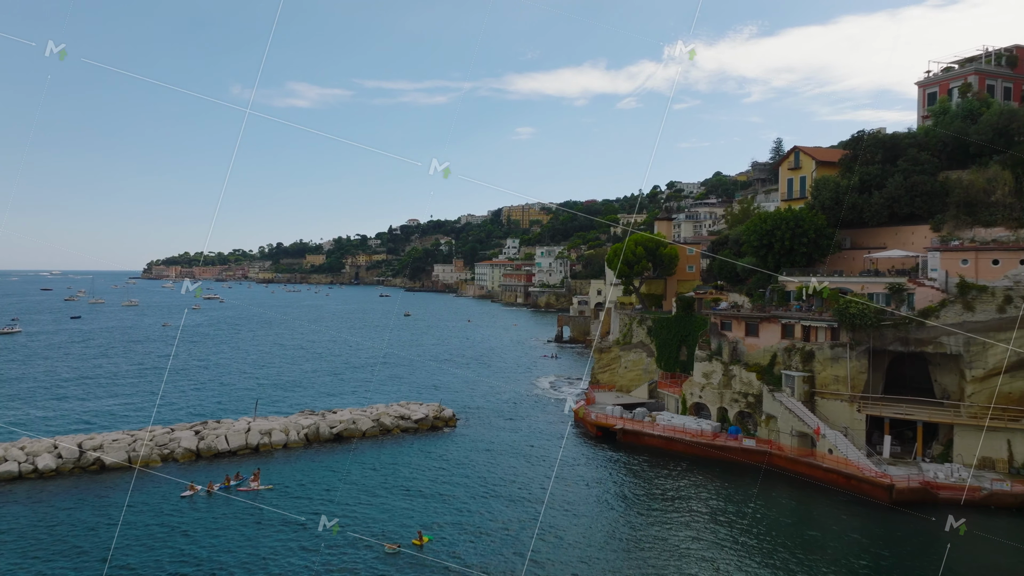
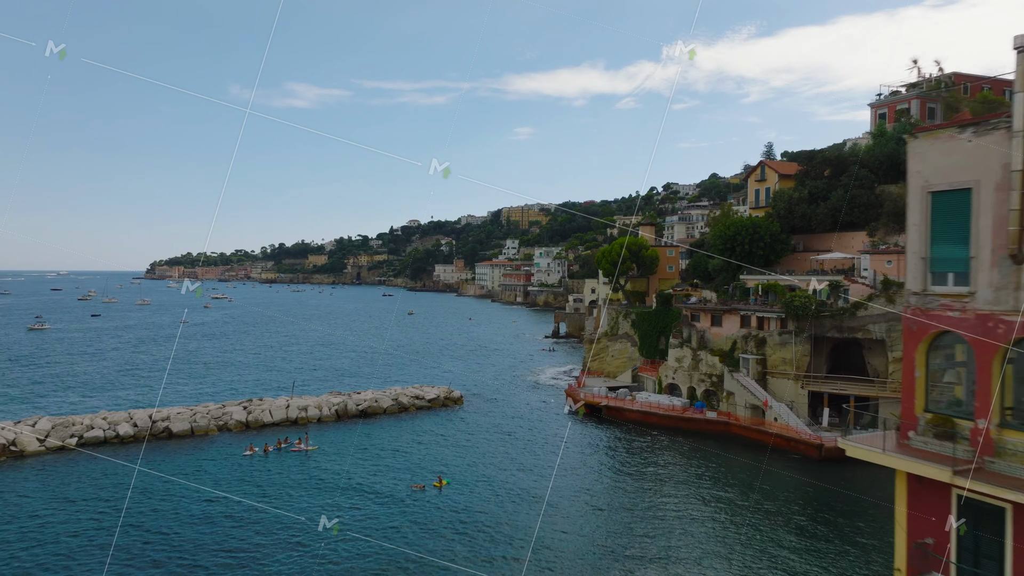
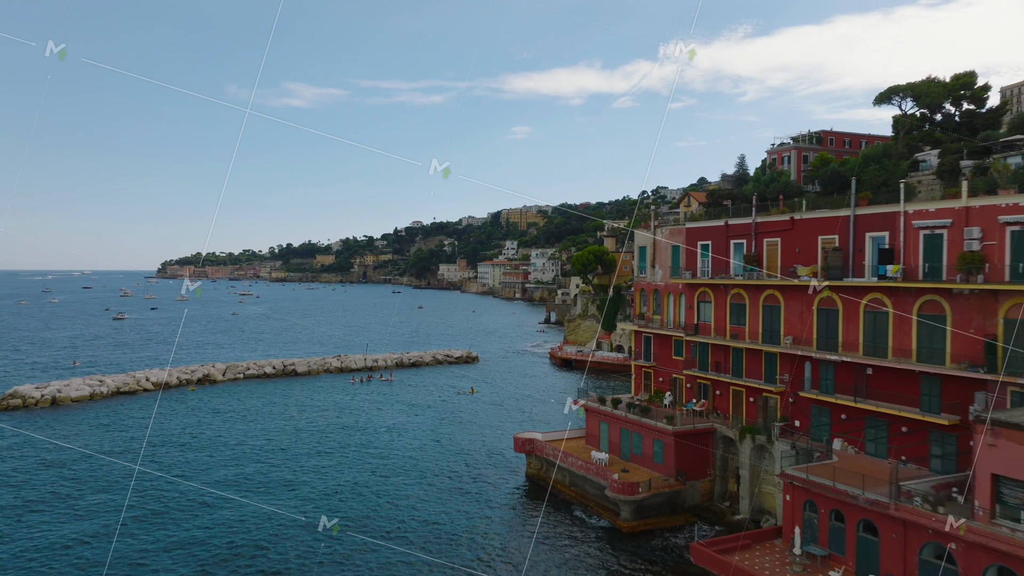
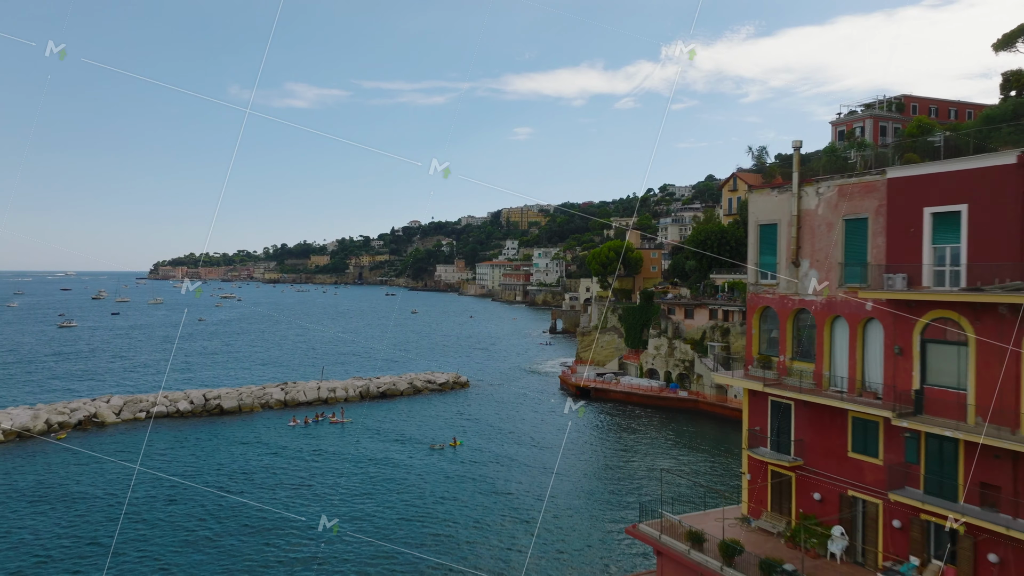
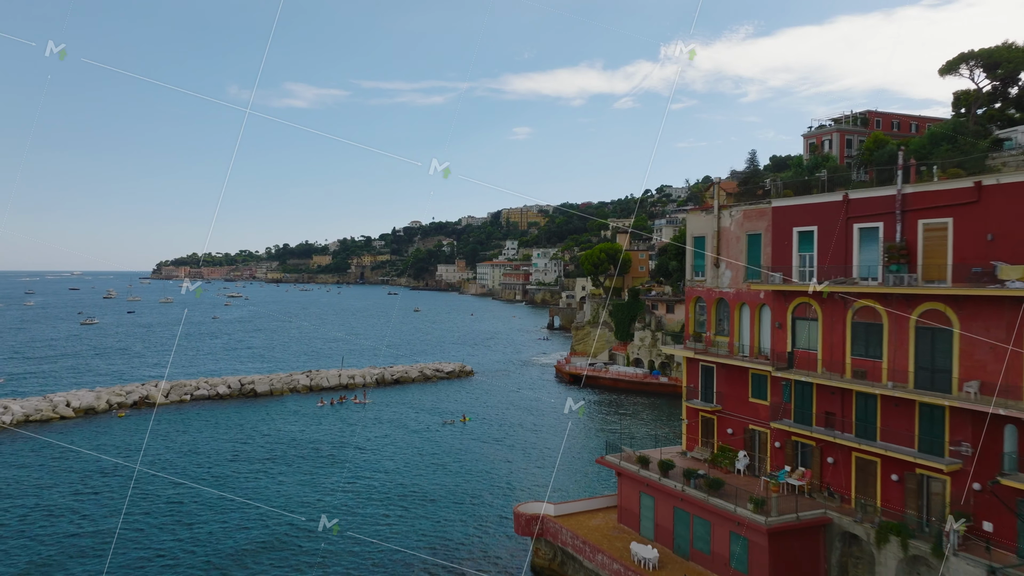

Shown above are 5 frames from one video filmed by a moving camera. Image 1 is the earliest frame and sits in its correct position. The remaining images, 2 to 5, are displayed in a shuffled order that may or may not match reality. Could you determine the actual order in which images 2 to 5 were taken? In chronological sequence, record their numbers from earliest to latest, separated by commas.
2, 4, 5, 3
